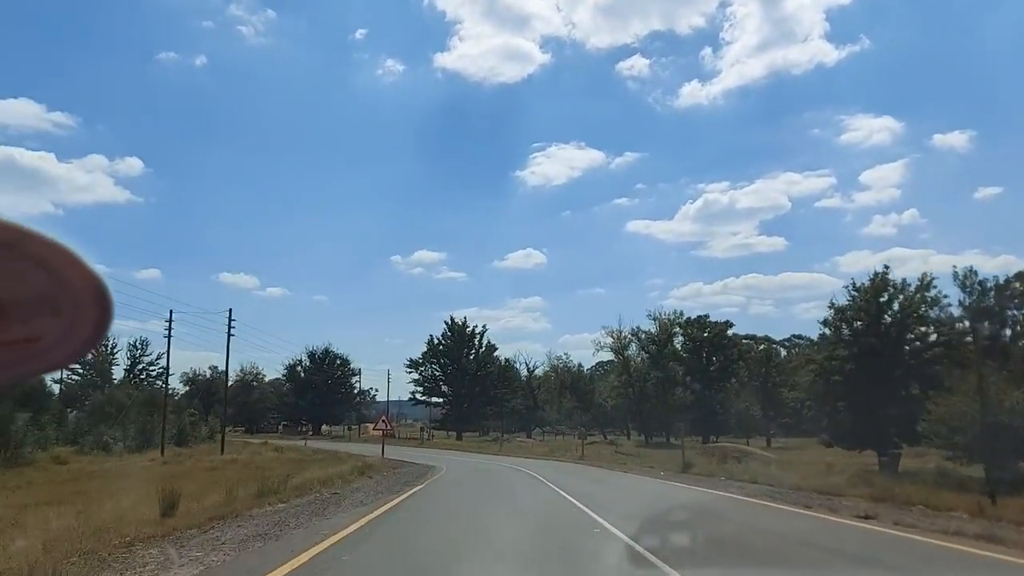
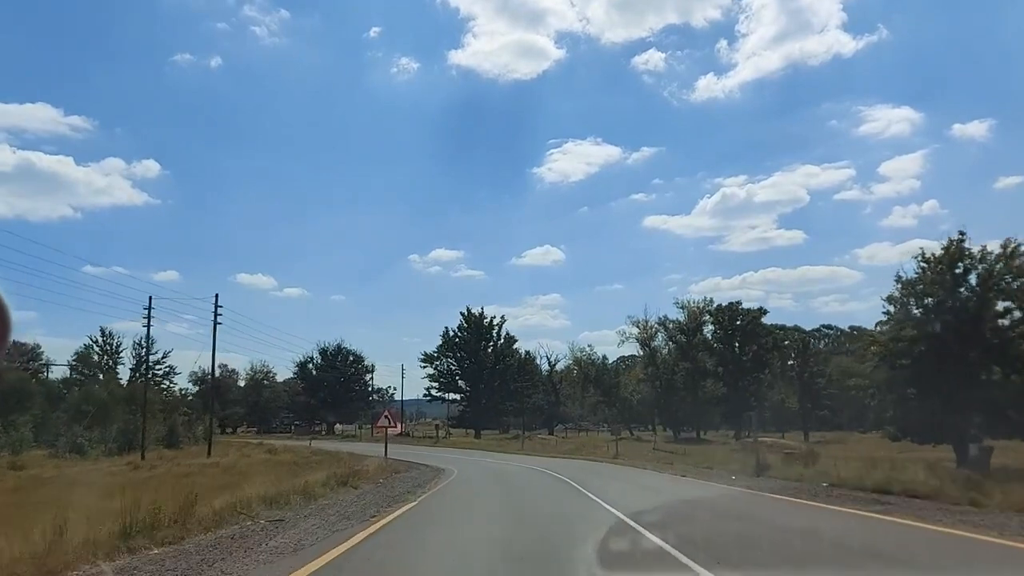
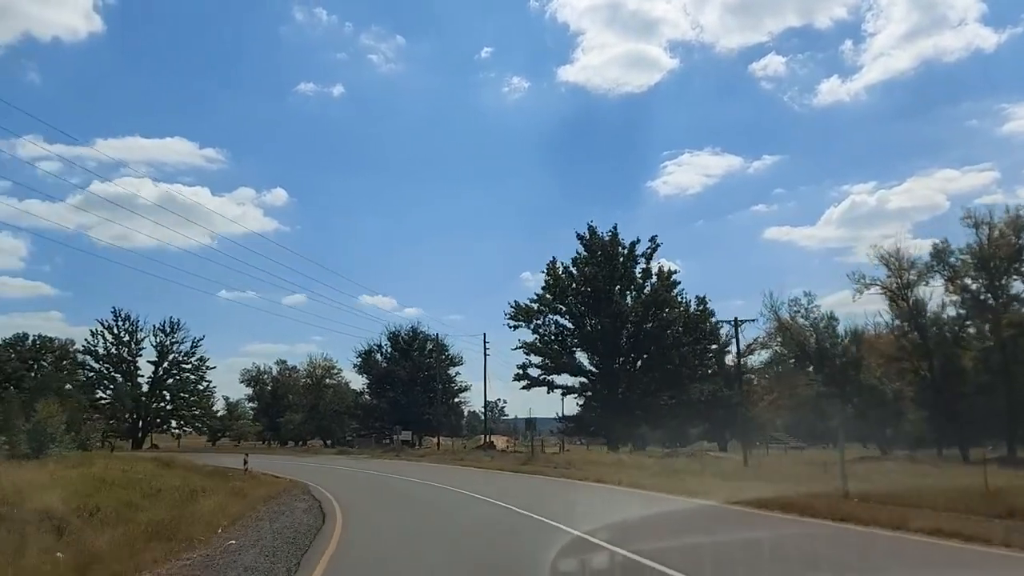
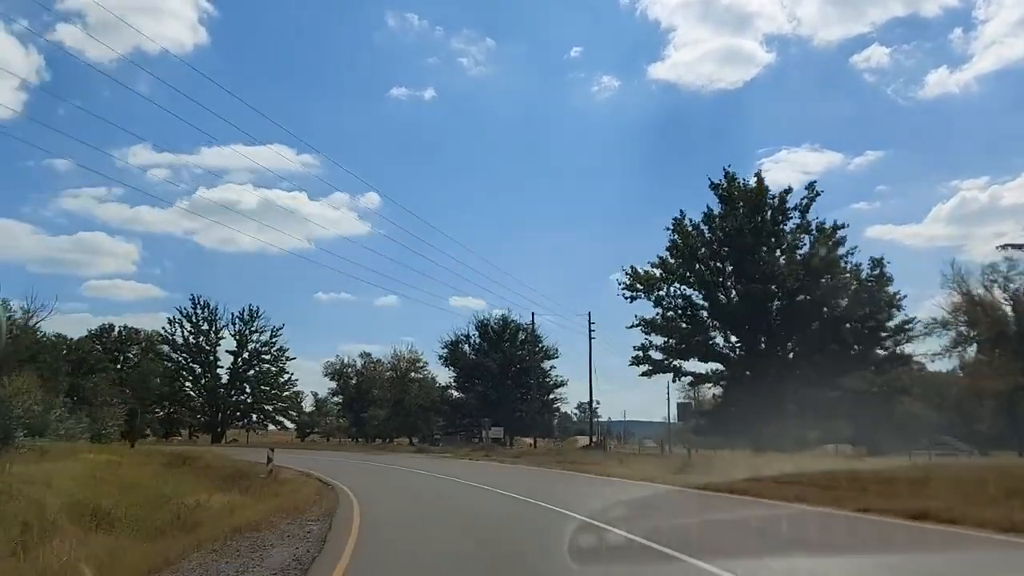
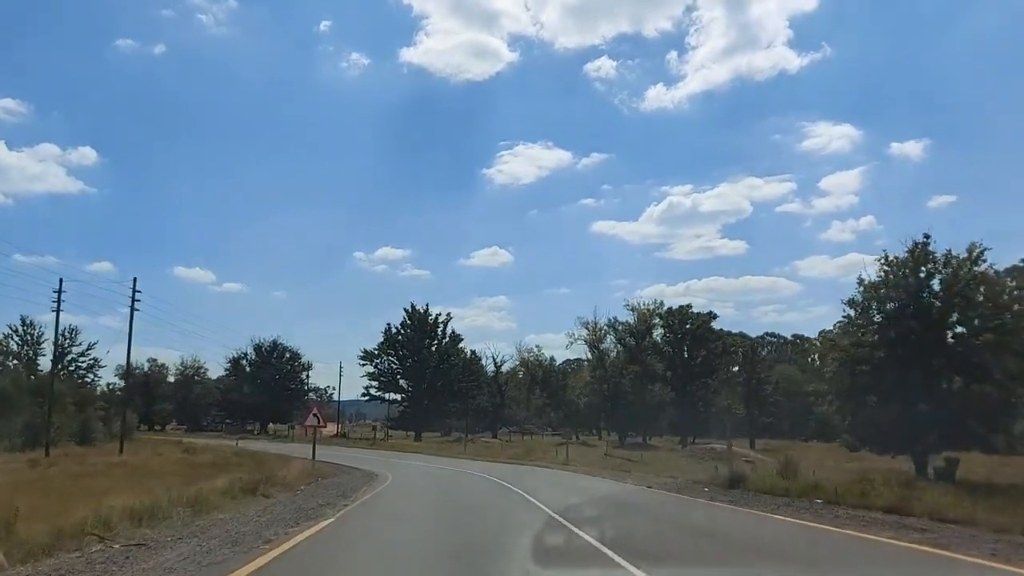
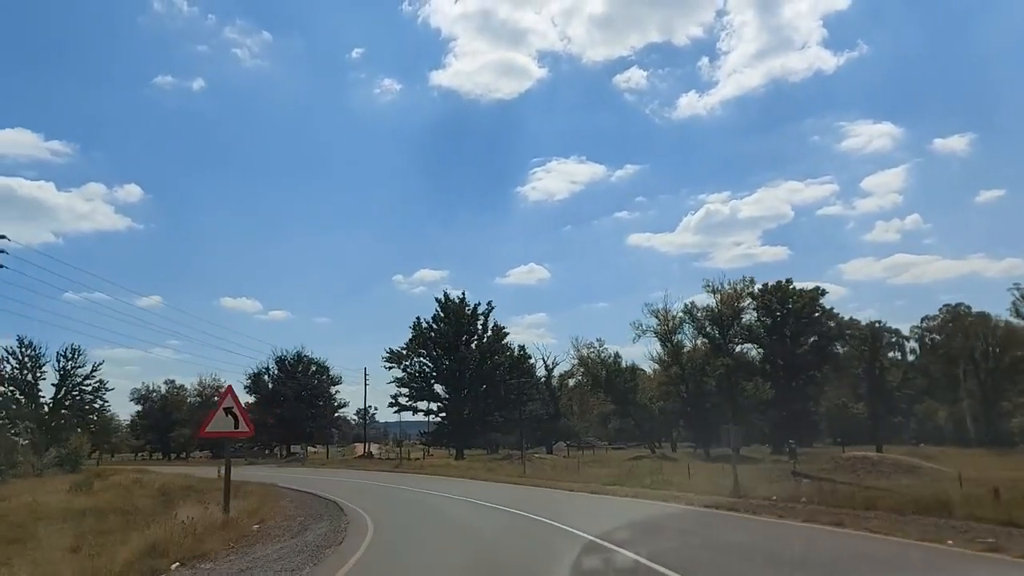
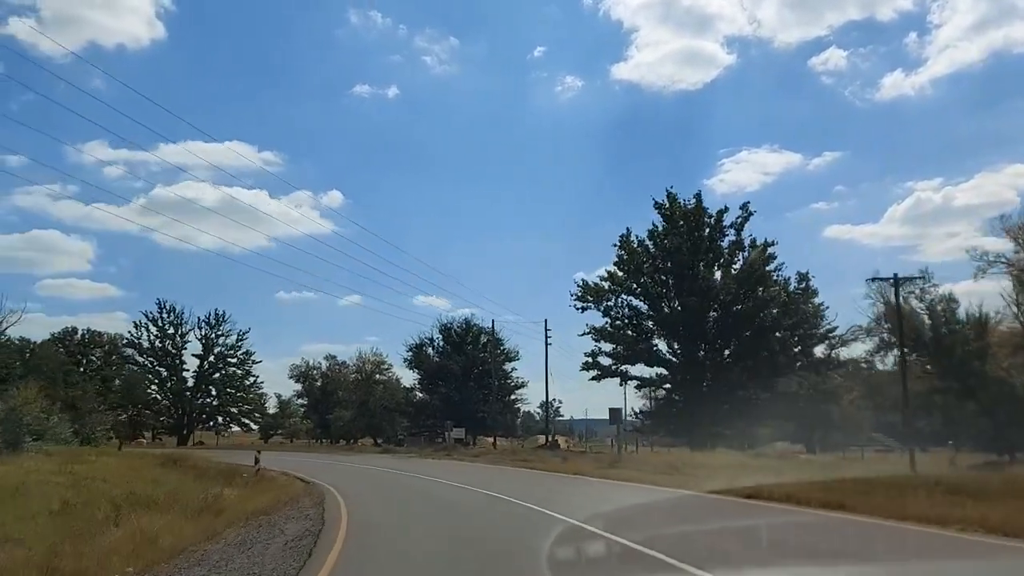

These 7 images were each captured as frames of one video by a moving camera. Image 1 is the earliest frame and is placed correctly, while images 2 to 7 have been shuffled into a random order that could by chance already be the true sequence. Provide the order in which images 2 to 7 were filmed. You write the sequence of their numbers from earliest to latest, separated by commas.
2, 5, 6, 3, 7, 4
